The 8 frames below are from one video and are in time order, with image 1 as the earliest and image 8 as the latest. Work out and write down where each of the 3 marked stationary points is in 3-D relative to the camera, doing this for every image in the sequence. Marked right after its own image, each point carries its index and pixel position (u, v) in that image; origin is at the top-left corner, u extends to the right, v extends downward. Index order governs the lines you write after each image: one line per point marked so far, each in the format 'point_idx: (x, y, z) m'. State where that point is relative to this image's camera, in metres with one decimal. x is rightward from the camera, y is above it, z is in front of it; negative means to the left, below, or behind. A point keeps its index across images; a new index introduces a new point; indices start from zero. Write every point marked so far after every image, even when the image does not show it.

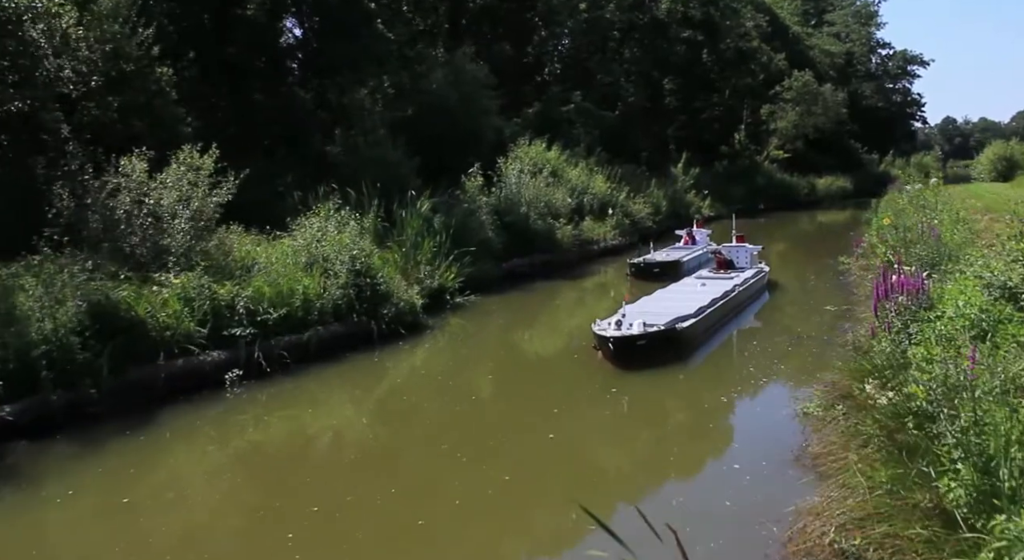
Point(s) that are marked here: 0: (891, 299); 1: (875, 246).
0: (+3.3, -0.2, +7.0) m
1: (+7.0, +0.7, +15.8) m
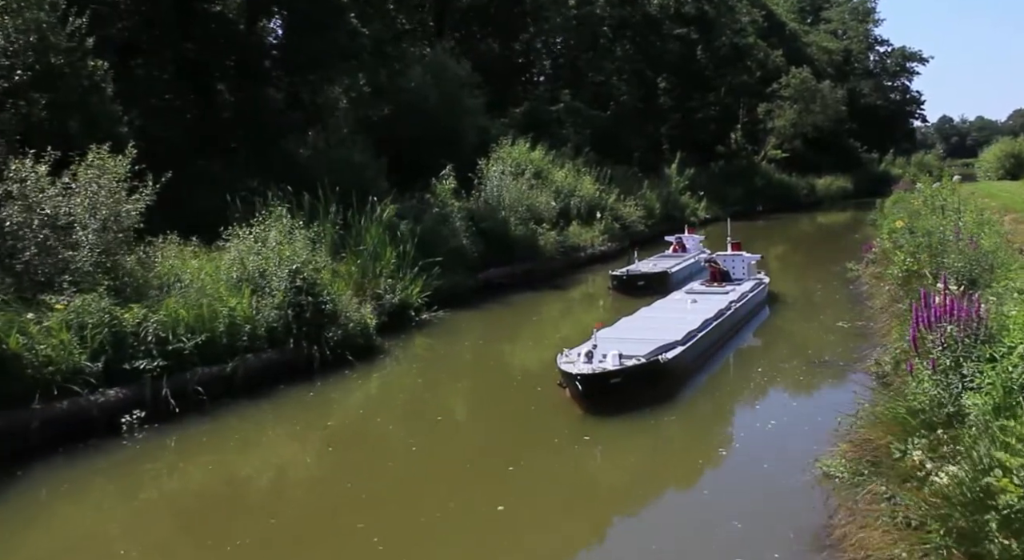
0: (+2.9, -0.3, +5.5) m
1: (+6.6, +0.5, +14.2) m
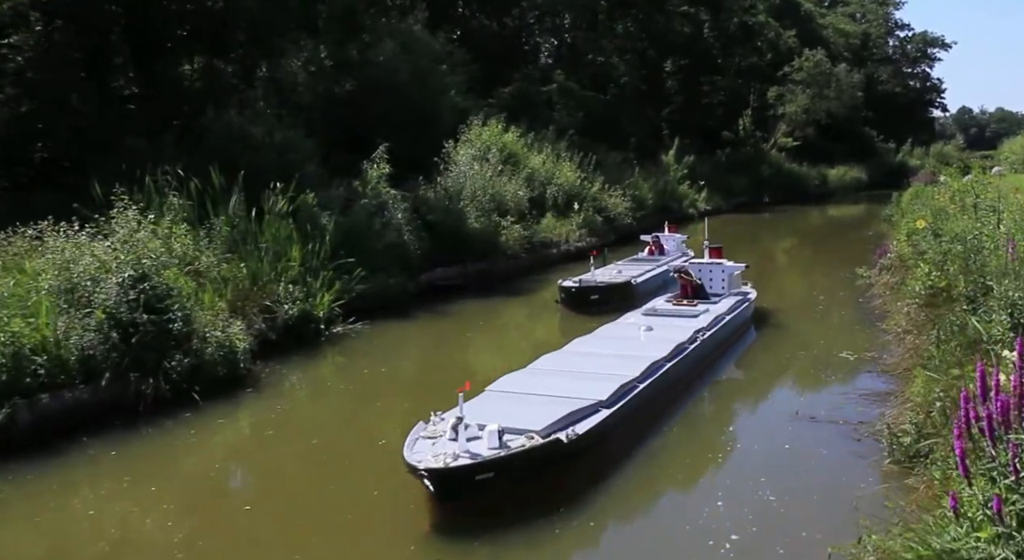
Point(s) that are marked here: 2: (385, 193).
0: (+1.9, -0.6, +3.1) m
1: (+5.7, +0.3, +11.8) m
2: (-2.1, +1.4, +13.3) m
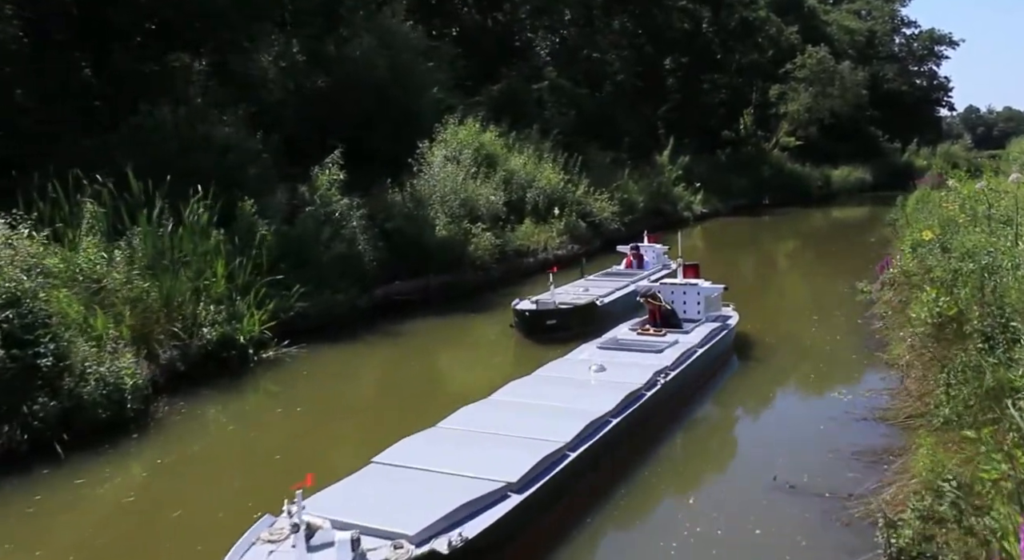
0: (+1.3, -0.8, +1.9) m
1: (+5.1, +0.1, +10.5) m
2: (-2.6, +1.2, +12.1) m
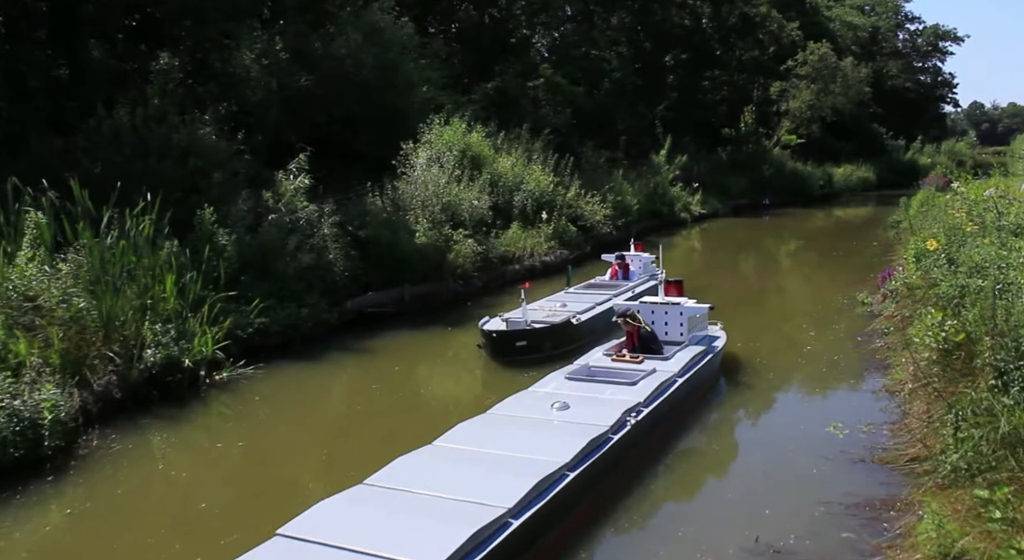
0: (+0.9, -1.0, +1.2) m
1: (+4.8, -0.1, +9.8) m
2: (-2.9, +1.0, +11.4) m
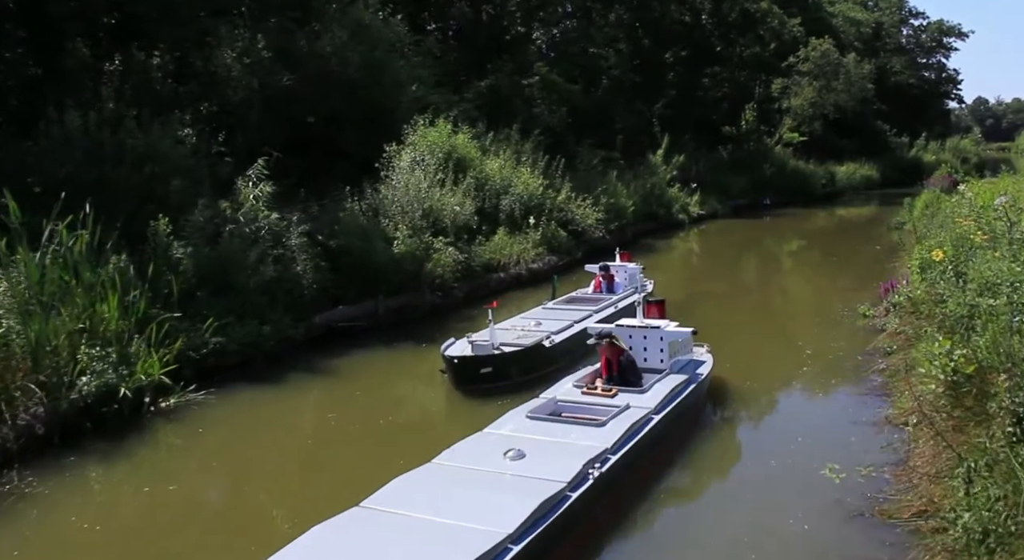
0: (+0.6, -1.2, +0.5) m
1: (+4.5, -0.2, +9.1) m
2: (-3.2, +0.9, +10.7) m
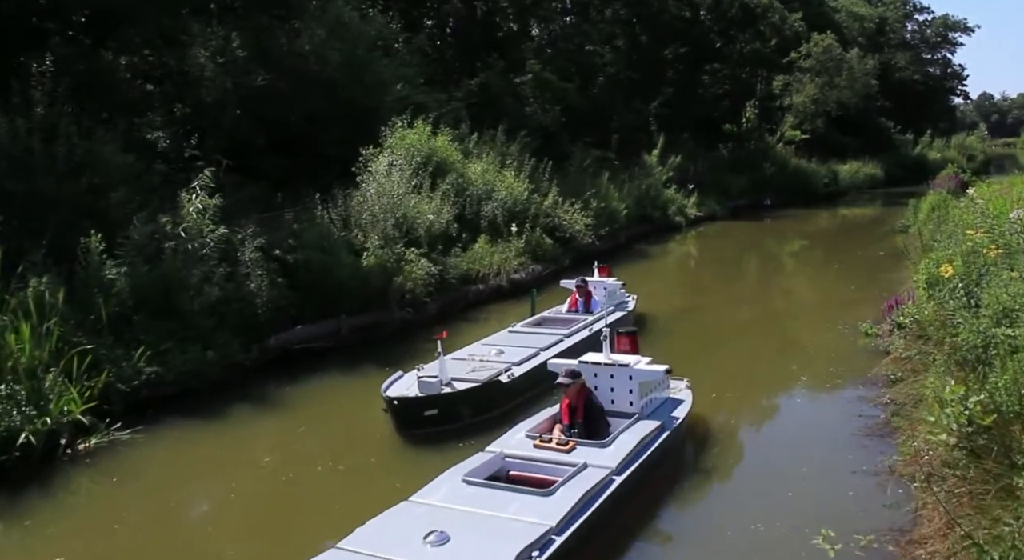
0: (+0.2, -1.5, -0.4) m
1: (+4.2, -0.5, +8.2) m
2: (-3.6, +0.6, +9.9) m
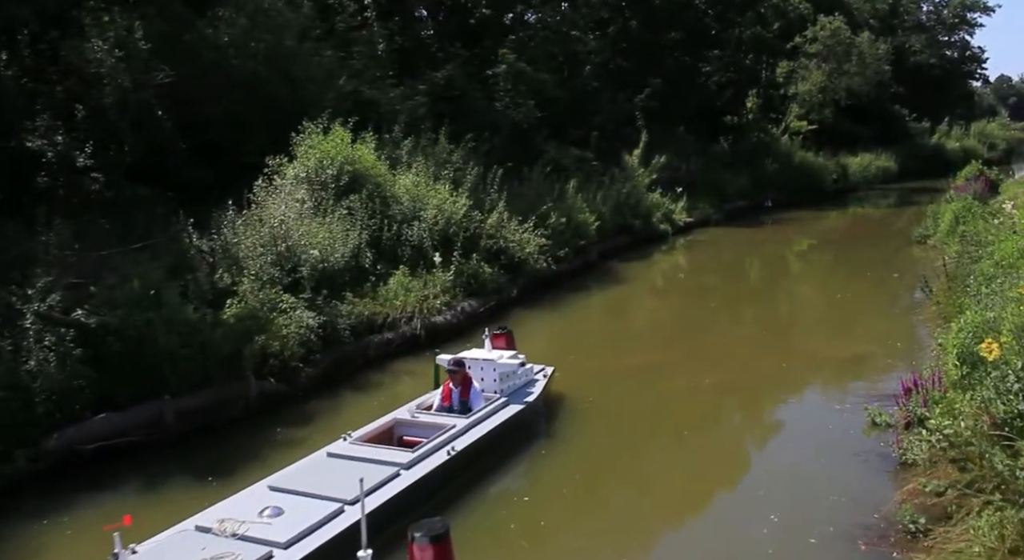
0: (-1.1, -2.3, -3.1) m
1: (+3.0, -1.1, +5.4) m
2: (-4.8, -0.1, +7.2) m
